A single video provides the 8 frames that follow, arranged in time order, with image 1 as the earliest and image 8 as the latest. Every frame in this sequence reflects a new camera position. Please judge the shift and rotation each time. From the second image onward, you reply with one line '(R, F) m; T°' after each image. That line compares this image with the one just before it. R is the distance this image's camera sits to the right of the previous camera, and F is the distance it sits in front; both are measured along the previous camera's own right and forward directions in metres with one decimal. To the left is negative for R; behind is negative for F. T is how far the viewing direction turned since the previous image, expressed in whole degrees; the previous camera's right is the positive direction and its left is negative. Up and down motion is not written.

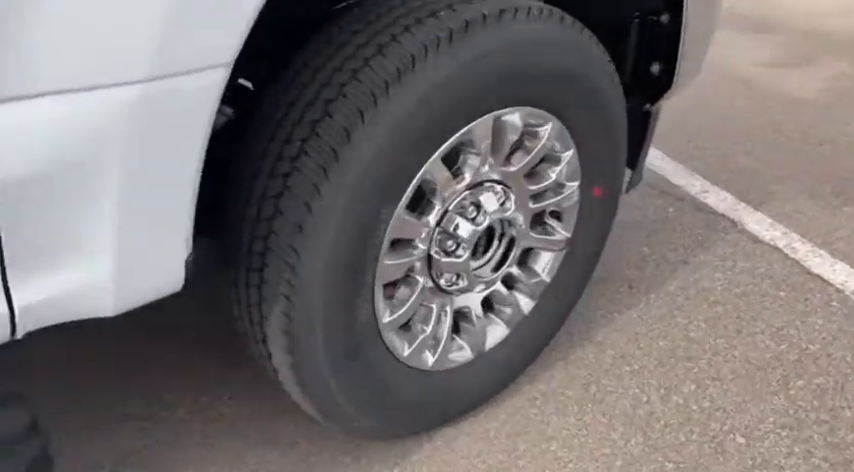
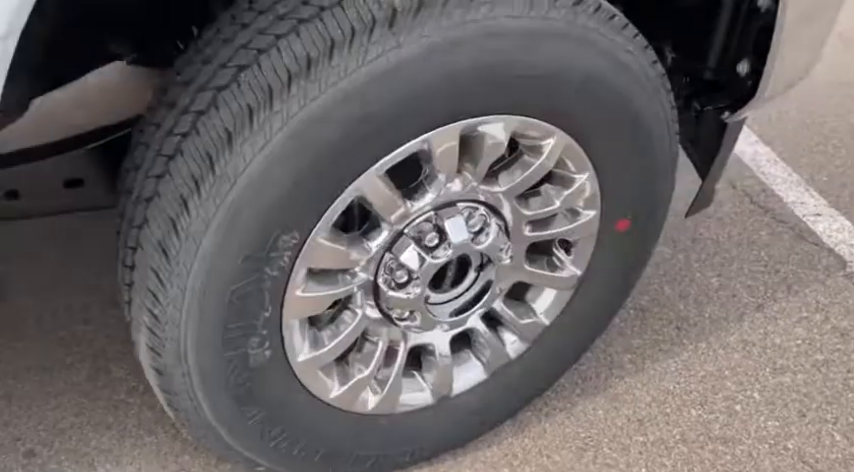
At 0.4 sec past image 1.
(+0.3, +0.3) m; -10°
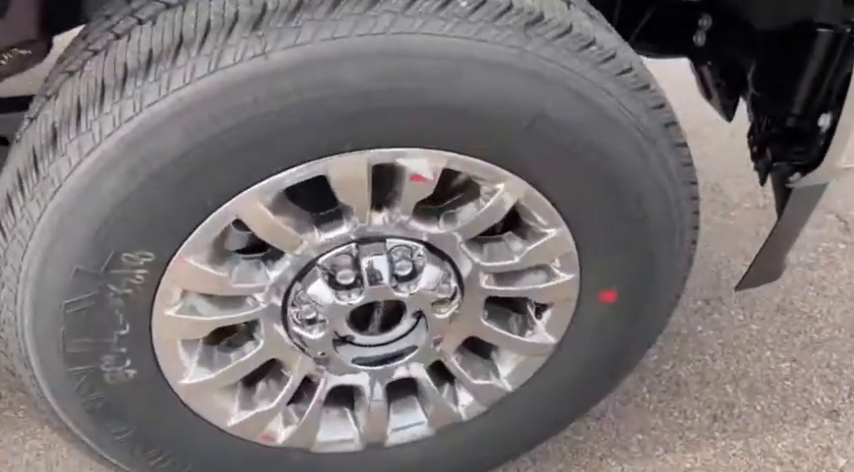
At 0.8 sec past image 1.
(+0.3, +0.2) m; -13°
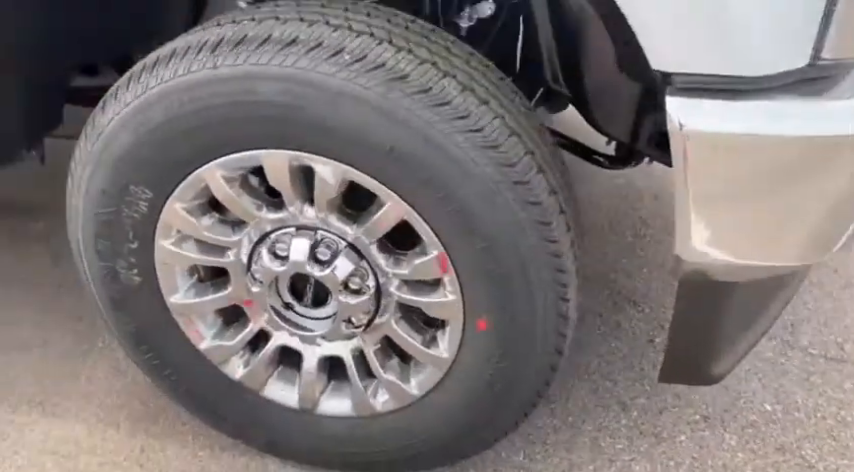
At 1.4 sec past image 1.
(+0.6, -0.2) m; -22°
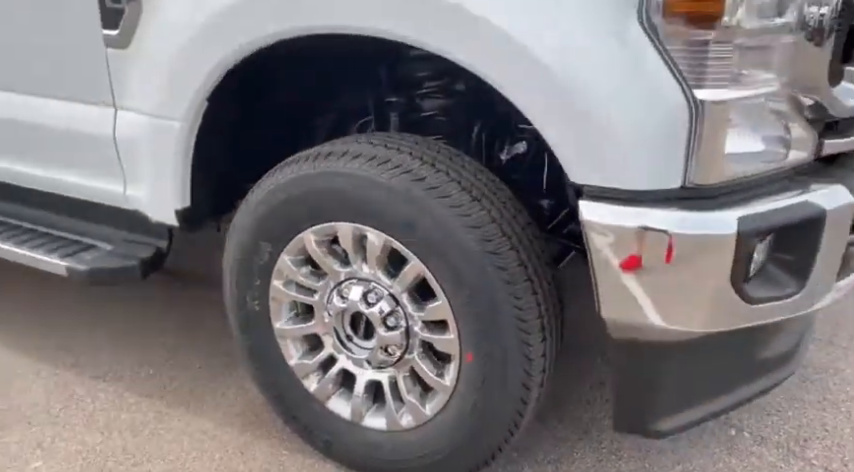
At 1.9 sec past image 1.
(+0.4, -0.5) m; -15°
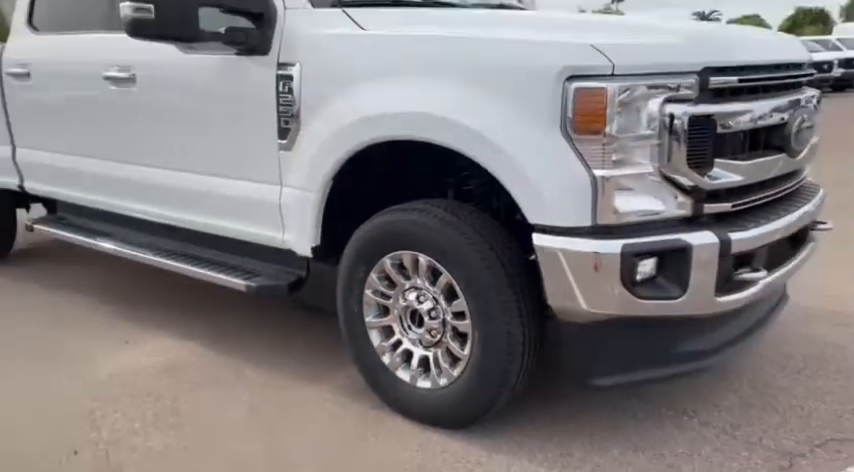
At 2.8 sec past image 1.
(+0.5, -1.1) m; -11°
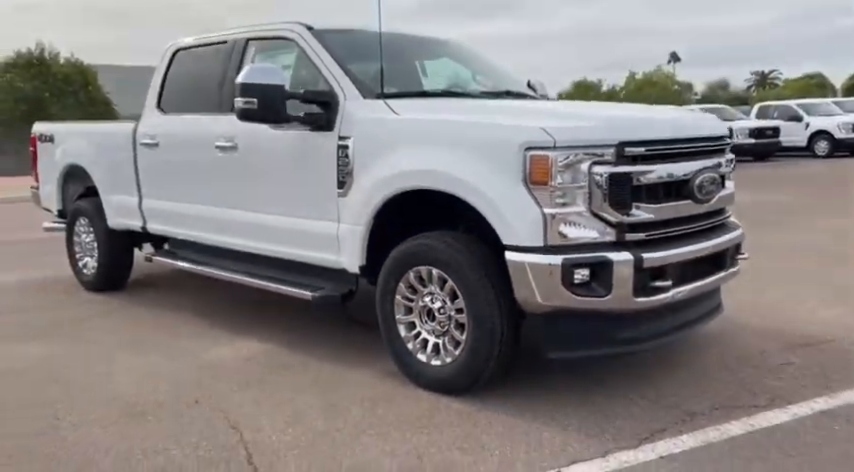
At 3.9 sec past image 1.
(+0.3, -1.3) m; -4°
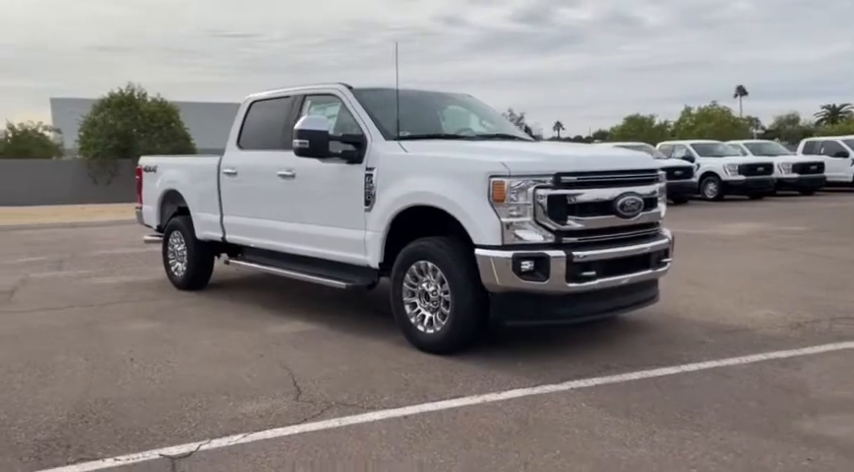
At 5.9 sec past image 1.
(+0.5, -1.6) m; -5°
